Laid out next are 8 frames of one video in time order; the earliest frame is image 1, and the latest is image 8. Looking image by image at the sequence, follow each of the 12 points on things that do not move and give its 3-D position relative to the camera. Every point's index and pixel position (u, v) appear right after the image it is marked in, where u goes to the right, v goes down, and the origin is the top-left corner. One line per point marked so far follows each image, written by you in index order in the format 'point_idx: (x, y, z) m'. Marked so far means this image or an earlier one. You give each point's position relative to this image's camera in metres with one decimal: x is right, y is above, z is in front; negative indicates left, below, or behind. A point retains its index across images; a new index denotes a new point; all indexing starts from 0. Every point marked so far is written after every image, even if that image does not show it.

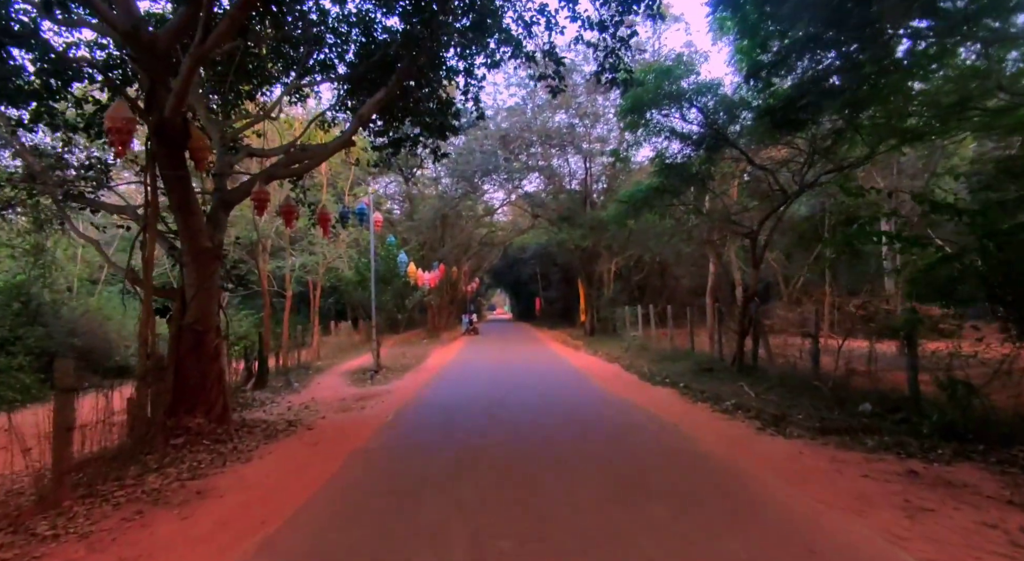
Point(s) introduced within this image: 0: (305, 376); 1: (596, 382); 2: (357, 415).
0: (-6.0, -2.8, +16.8) m
1: (+1.9, -2.3, +13.3) m
2: (-2.6, -2.3, +9.8) m
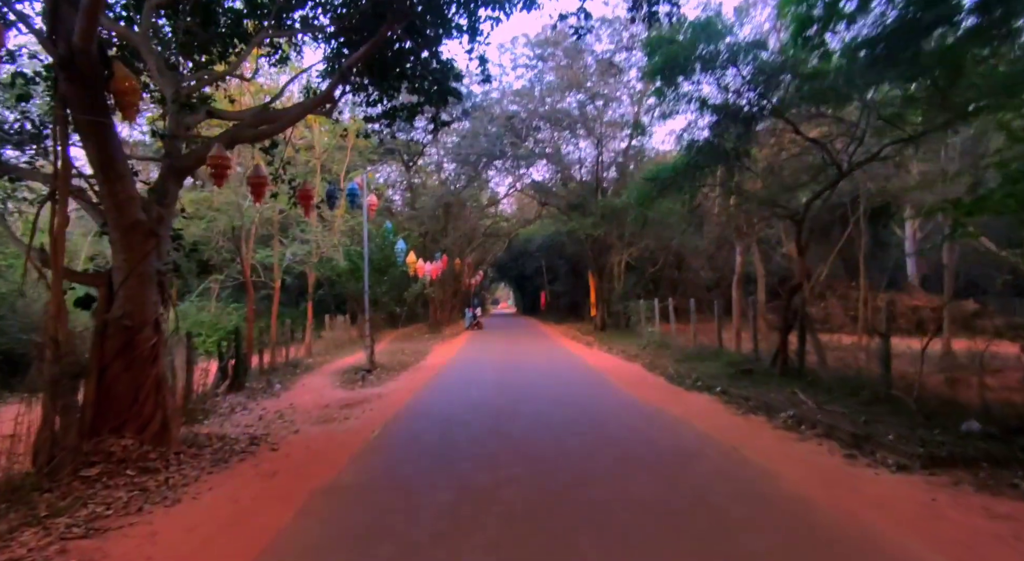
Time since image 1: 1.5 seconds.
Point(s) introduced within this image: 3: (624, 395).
0: (-5.8, -2.5, +15.2) m
1: (+2.1, -2.1, +11.6) m
2: (-2.4, -2.1, +8.2) m
3: (+1.9, -2.0, +10.3) m
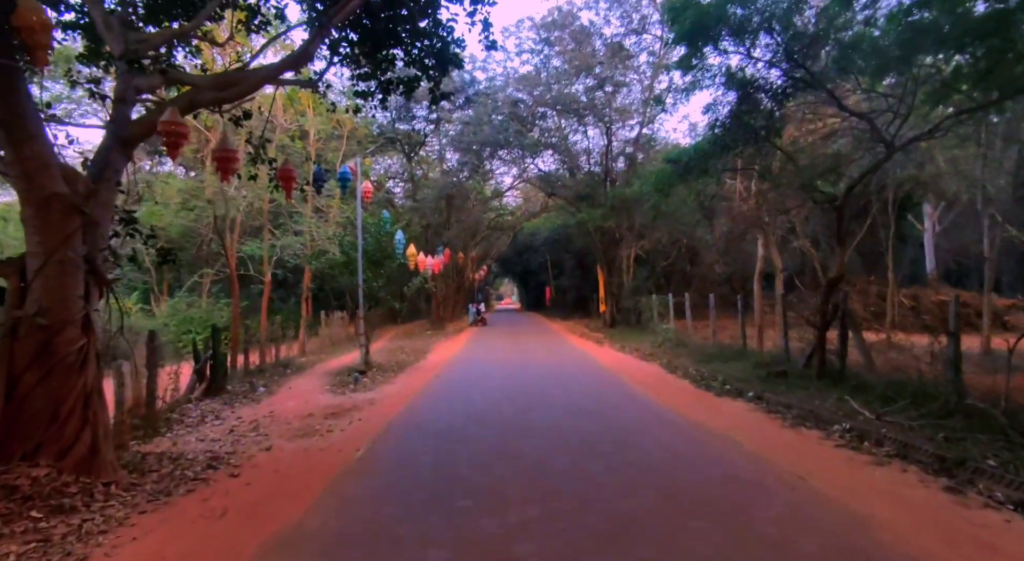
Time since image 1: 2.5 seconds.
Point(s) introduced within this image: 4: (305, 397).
0: (-5.7, -2.4, +14.1) m
1: (+2.2, -1.9, +10.4) m
2: (-2.3, -2.0, +7.0) m
3: (+2.1, -1.9, +9.1) m
4: (-3.9, -2.2, +10.8) m
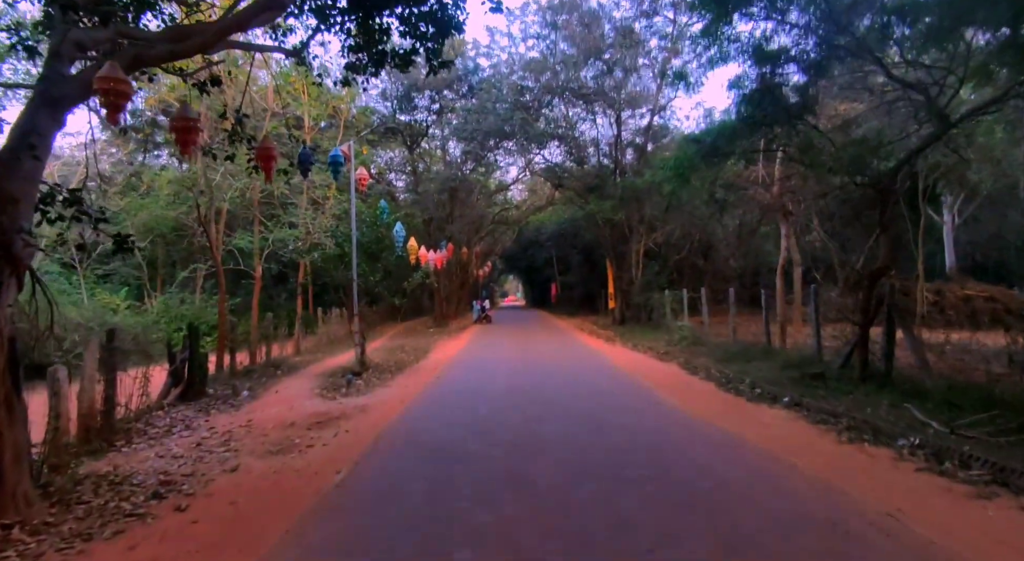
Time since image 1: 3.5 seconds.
0: (-5.5, -2.2, +13.0) m
1: (+2.3, -1.8, +9.3) m
2: (-2.2, -1.9, +6.0) m
3: (+2.2, -1.8, +8.0) m
4: (-3.8, -2.1, +9.8) m
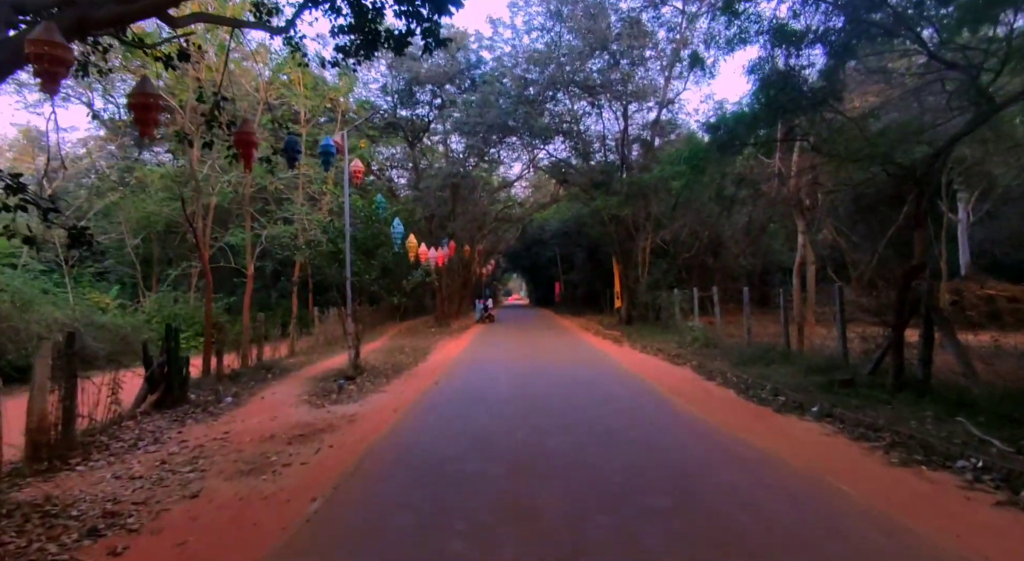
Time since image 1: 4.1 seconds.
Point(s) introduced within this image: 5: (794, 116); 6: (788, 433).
0: (-5.4, -2.2, +12.3) m
1: (+2.4, -1.8, +8.6) m
2: (-2.2, -1.8, +5.2) m
3: (+2.2, -1.7, +7.3) m
4: (-3.7, -2.0, +9.1) m
5: (+5.3, +3.1, +10.8) m
6: (+3.1, -1.7, +6.5) m
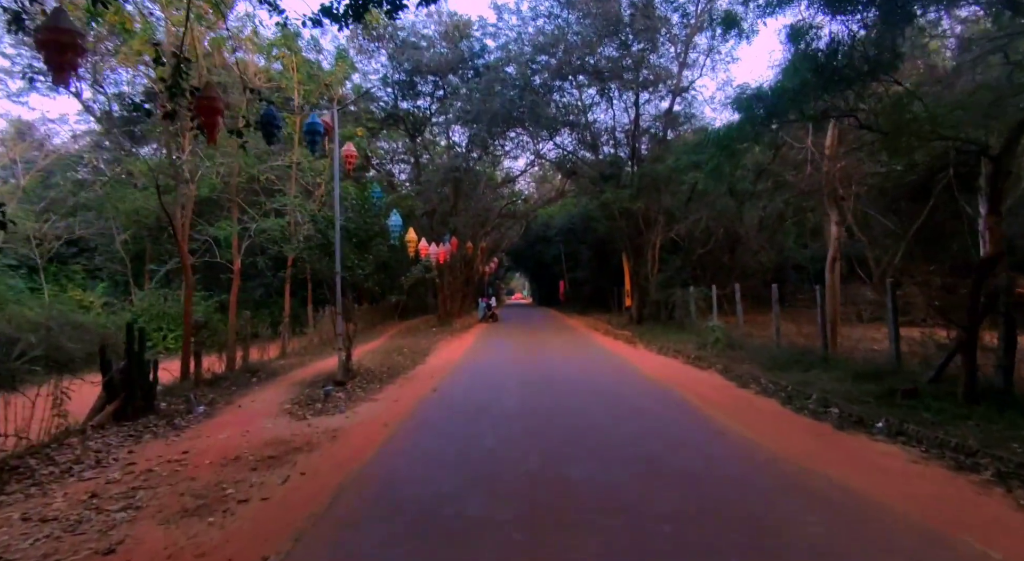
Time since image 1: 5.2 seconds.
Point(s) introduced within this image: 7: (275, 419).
0: (-5.3, -2.1, +11.1) m
1: (+2.5, -1.7, +7.3) m
2: (-2.1, -1.8, +4.0) m
3: (+2.3, -1.7, +6.1) m
4: (-3.6, -1.9, +7.9) m
5: (+5.4, +3.2, +9.6) m
6: (+3.3, -1.7, +5.3) m
7: (-3.3, -1.9, +8.2) m
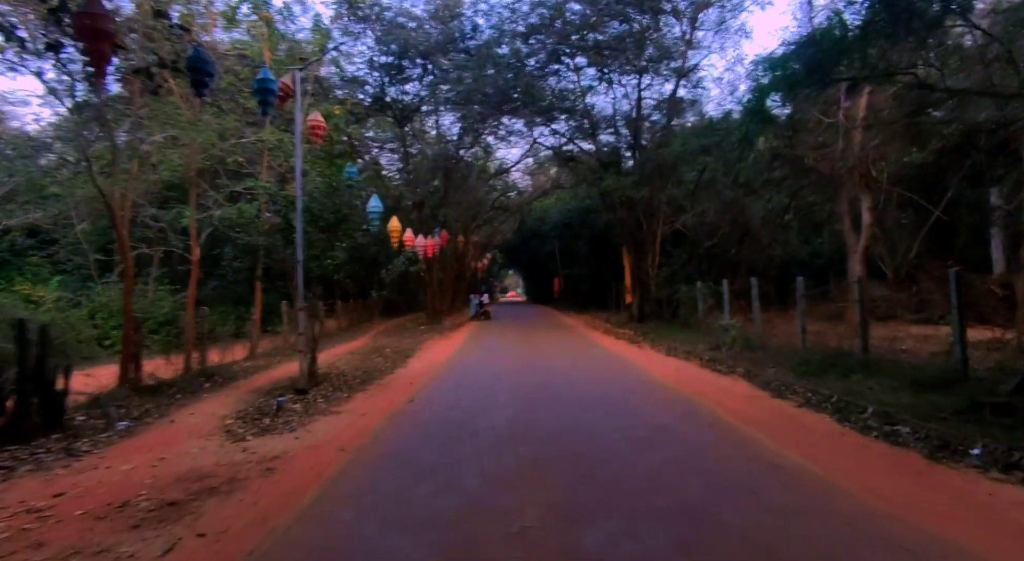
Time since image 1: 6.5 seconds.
0: (-5.4, -1.9, +9.5) m
1: (+2.4, -1.6, +5.8) m
2: (-2.2, -1.6, +2.4) m
3: (+2.3, -1.5, +4.5) m
4: (-3.7, -1.8, +6.2) m
5: (+5.3, +3.3, +8.0) m
6: (+3.2, -1.5, +3.7) m
7: (-3.4, -1.8, +6.5) m
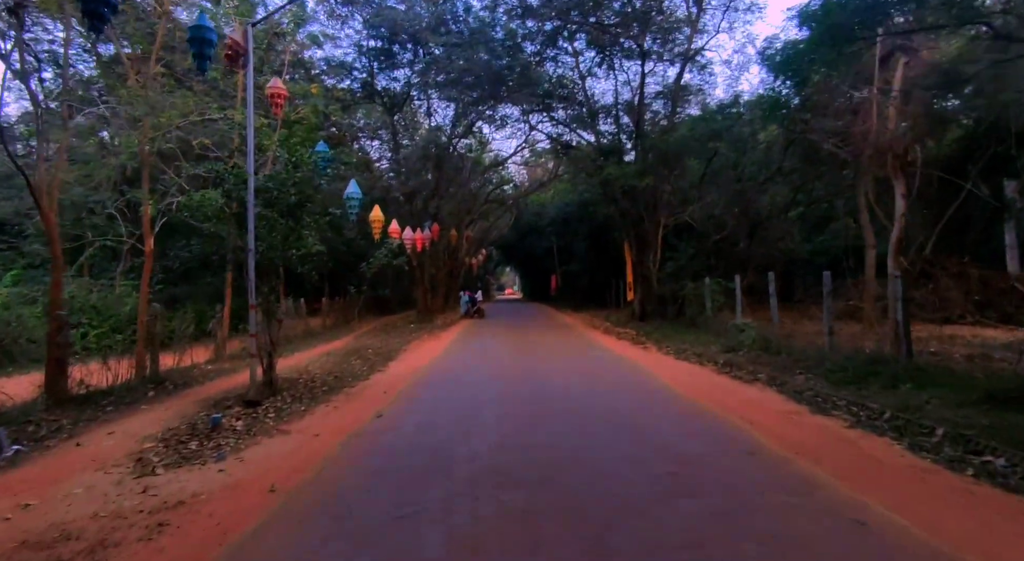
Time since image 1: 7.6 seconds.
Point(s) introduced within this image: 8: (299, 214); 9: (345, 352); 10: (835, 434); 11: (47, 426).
0: (-5.6, -1.8, +8.1) m
1: (+2.3, -1.5, +4.4) m
2: (-2.3, -1.5, +1.0) m
3: (+2.1, -1.4, +3.1) m
4: (-3.8, -1.7, +4.8) m
5: (+5.2, +3.4, +6.6) m
6: (+3.1, -1.4, +2.3) m
7: (-3.6, -1.7, +5.1) m
8: (-3.7, +1.1, +10.4) m
9: (-4.3, -1.8, +14.9) m
10: (+3.3, -1.6, +5.8) m
11: (-5.6, -1.7, +7.0) m
